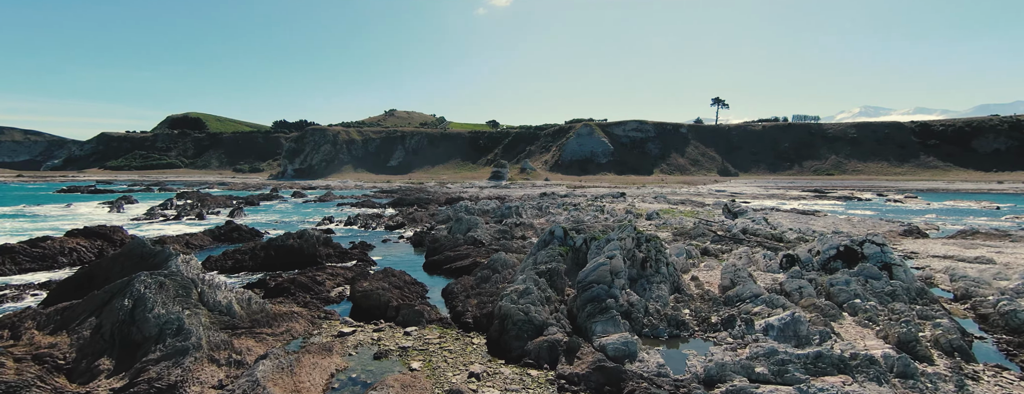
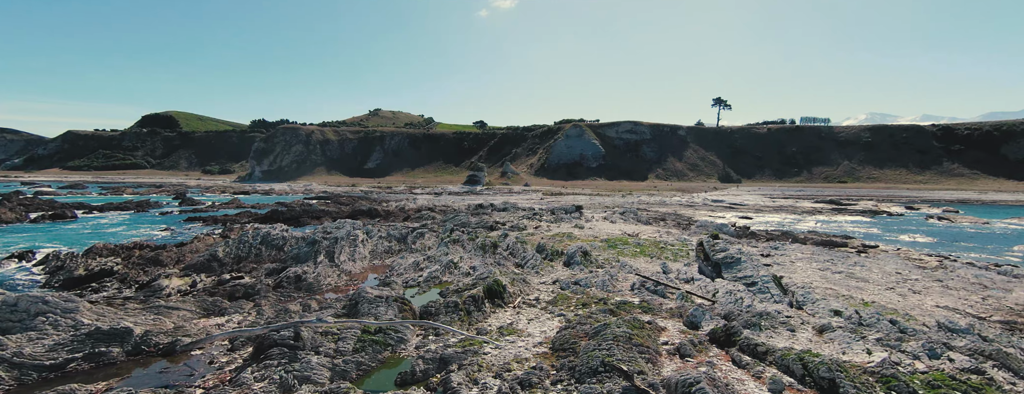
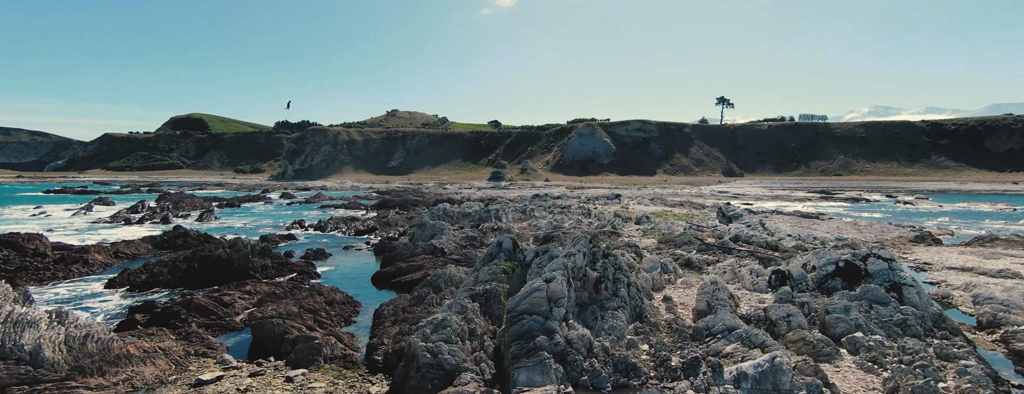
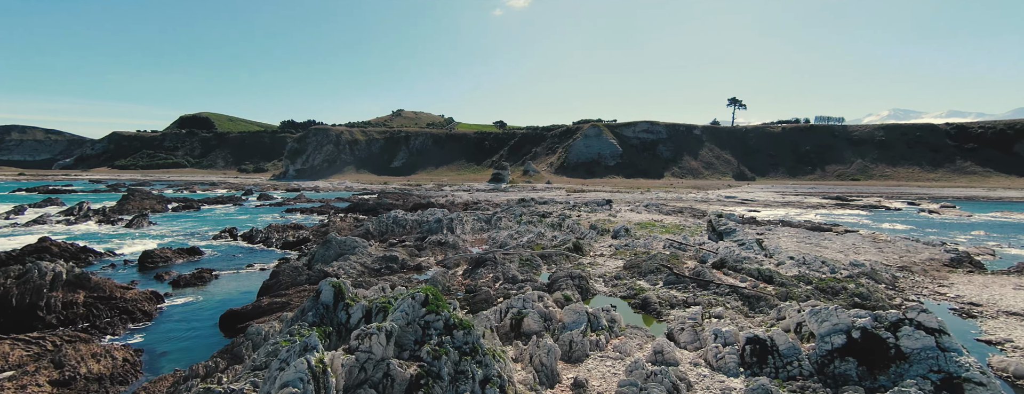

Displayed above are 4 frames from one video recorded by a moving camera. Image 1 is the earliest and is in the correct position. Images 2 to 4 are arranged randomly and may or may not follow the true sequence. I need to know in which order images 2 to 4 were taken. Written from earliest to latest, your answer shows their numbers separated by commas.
3, 4, 2
